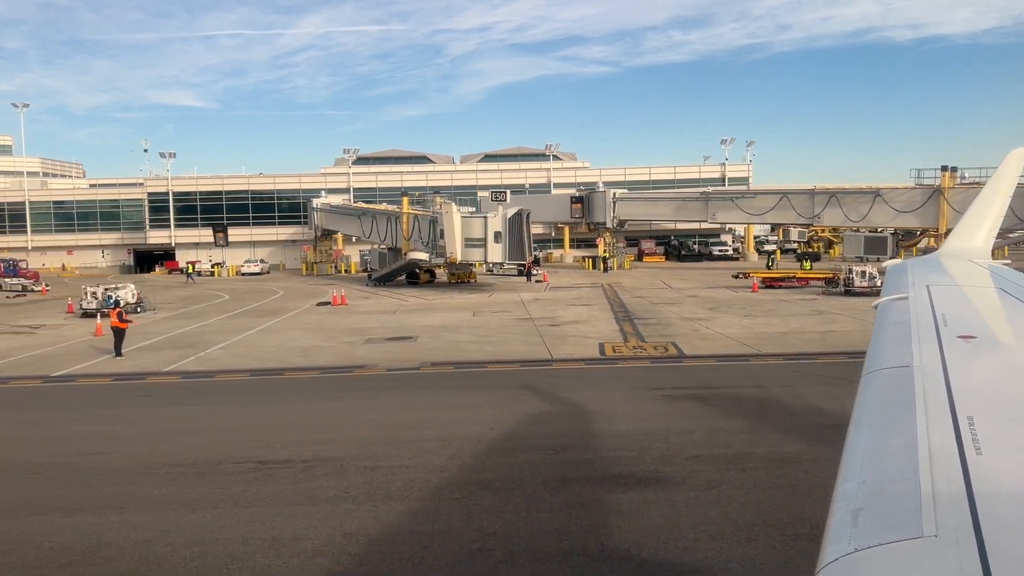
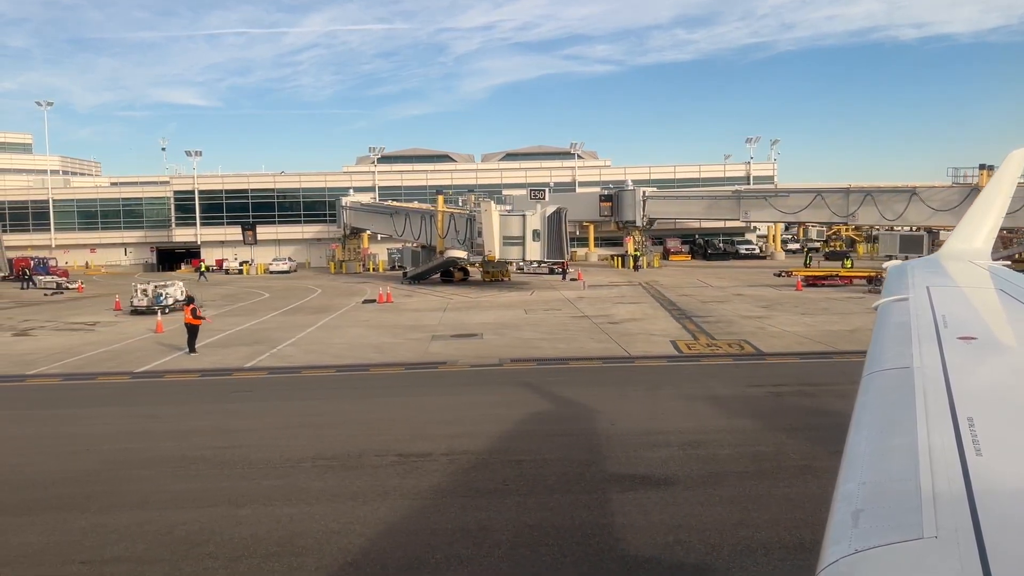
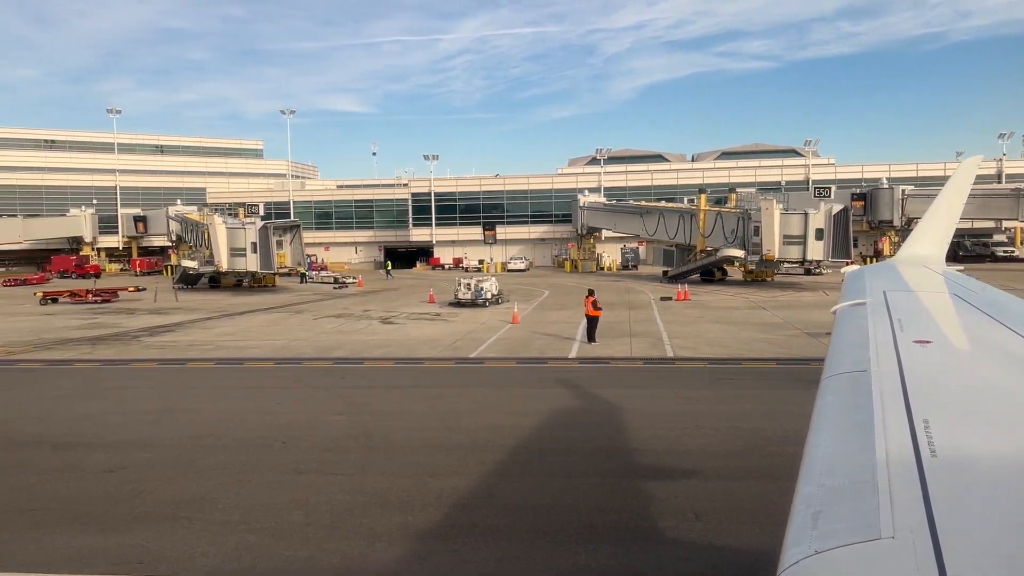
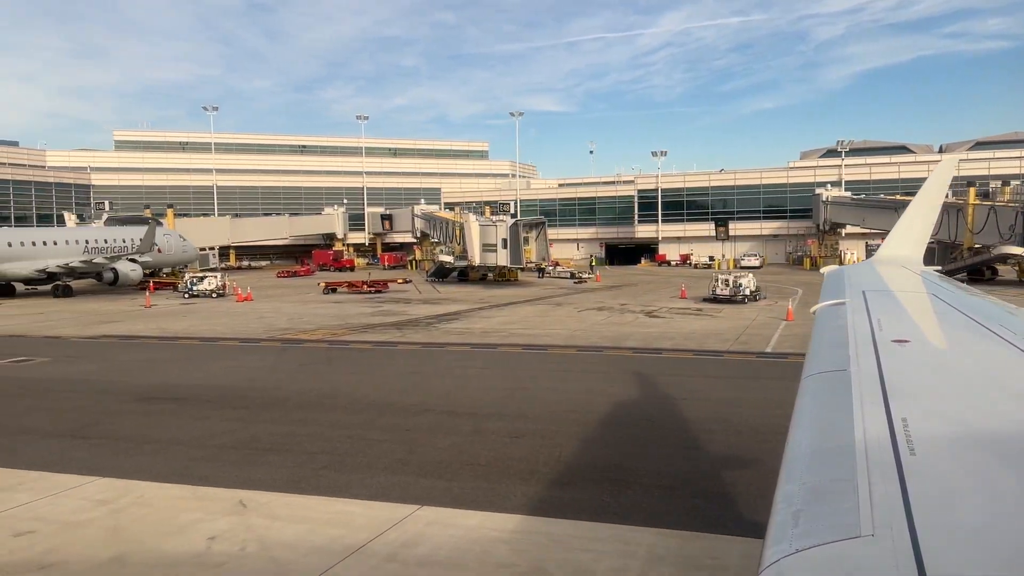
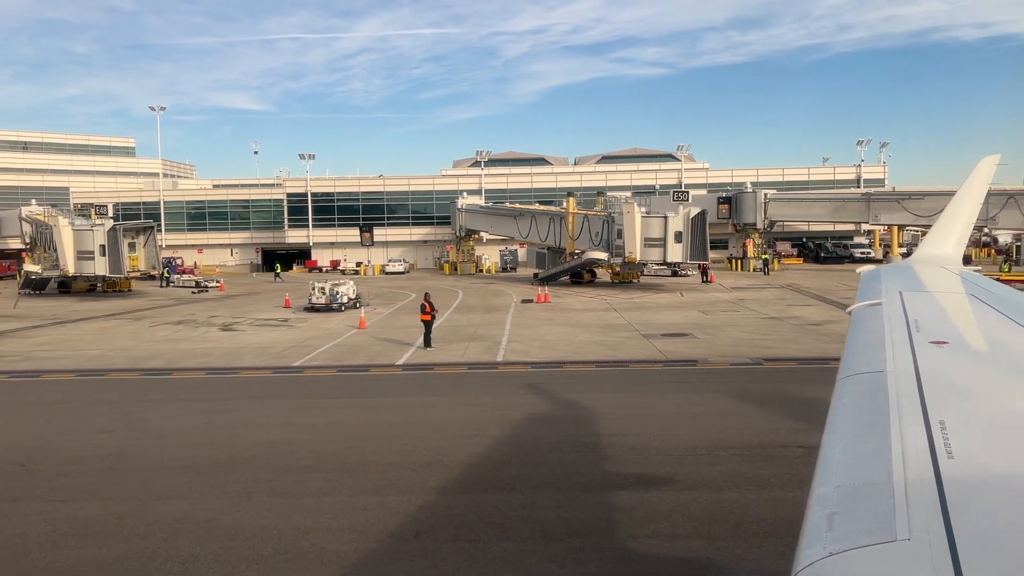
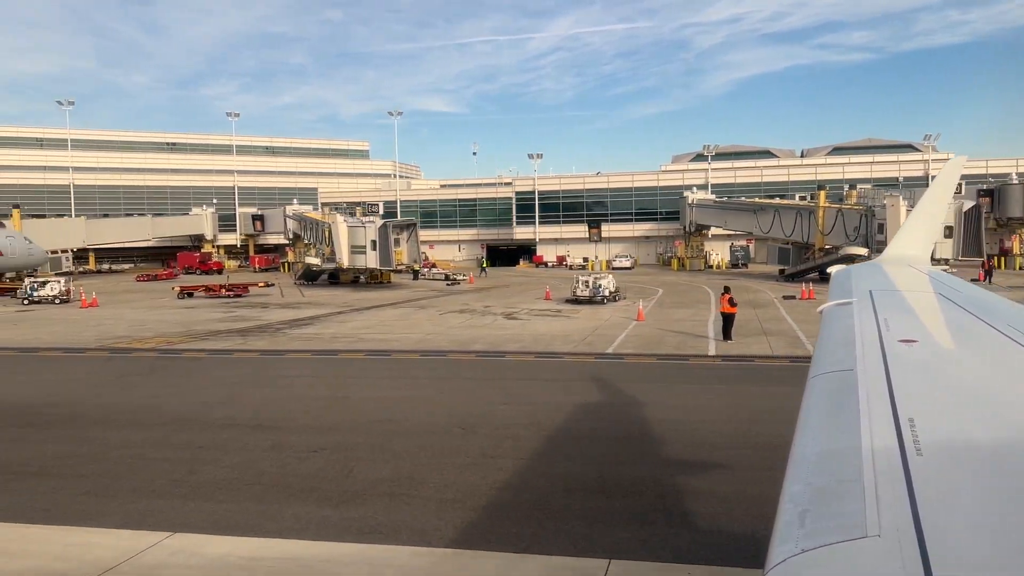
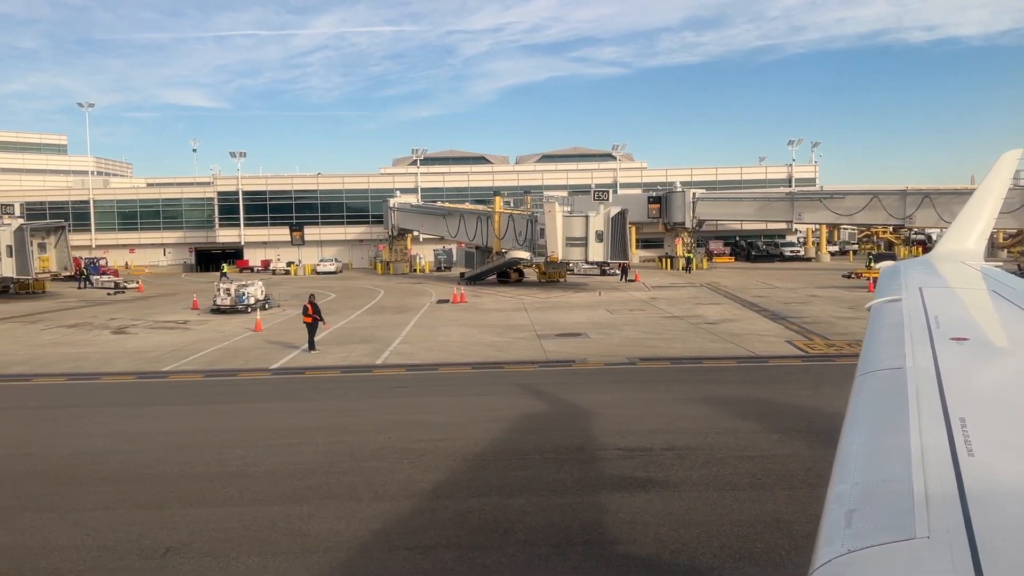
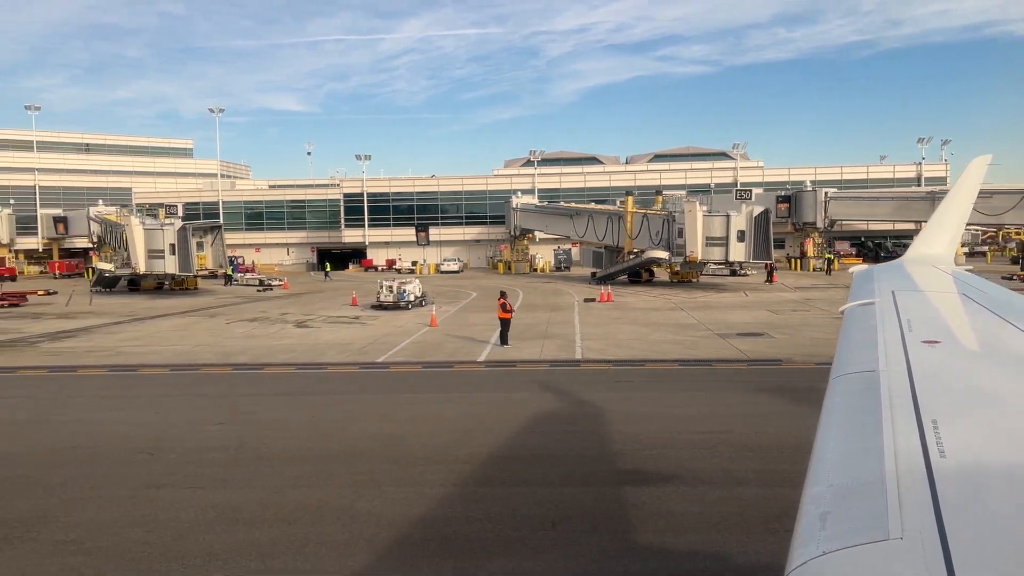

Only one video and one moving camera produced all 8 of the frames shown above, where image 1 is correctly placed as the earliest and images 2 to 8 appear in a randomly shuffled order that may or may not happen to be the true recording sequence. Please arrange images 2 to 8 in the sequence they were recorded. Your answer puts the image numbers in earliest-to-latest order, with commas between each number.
2, 7, 5, 8, 3, 6, 4
